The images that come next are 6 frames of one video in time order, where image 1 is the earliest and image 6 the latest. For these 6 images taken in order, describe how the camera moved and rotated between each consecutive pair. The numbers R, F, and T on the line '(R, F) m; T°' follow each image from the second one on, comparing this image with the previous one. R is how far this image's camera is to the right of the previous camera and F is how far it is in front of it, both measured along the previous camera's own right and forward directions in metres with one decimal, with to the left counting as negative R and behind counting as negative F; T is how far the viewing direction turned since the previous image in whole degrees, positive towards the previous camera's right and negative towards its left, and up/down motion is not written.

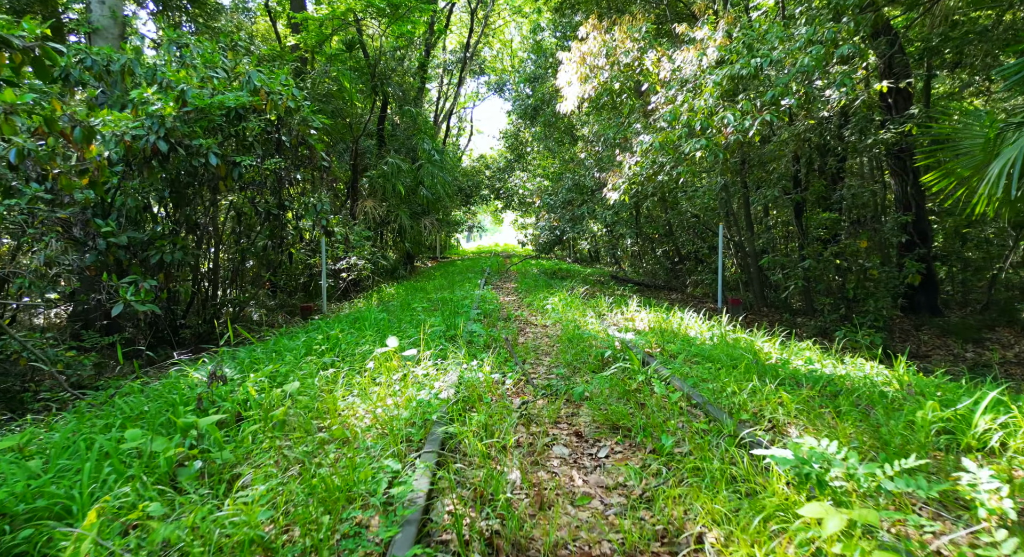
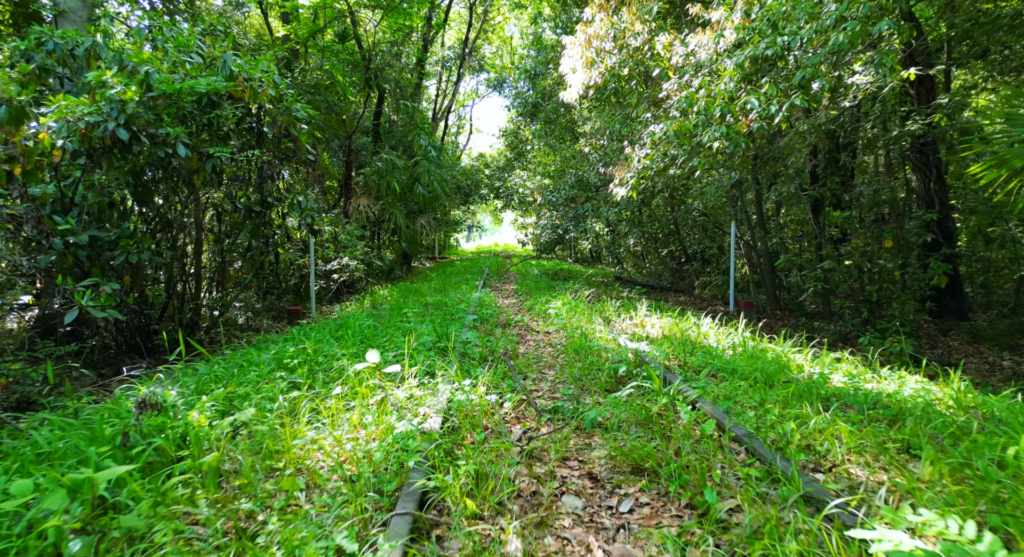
(0.0, +0.5) m; 0°
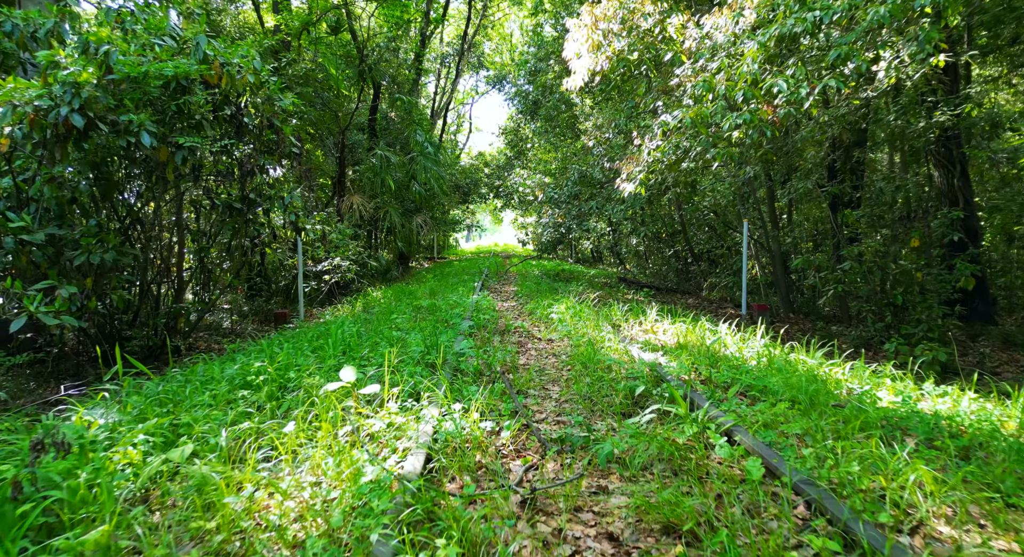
(0.0, +0.5) m; 0°
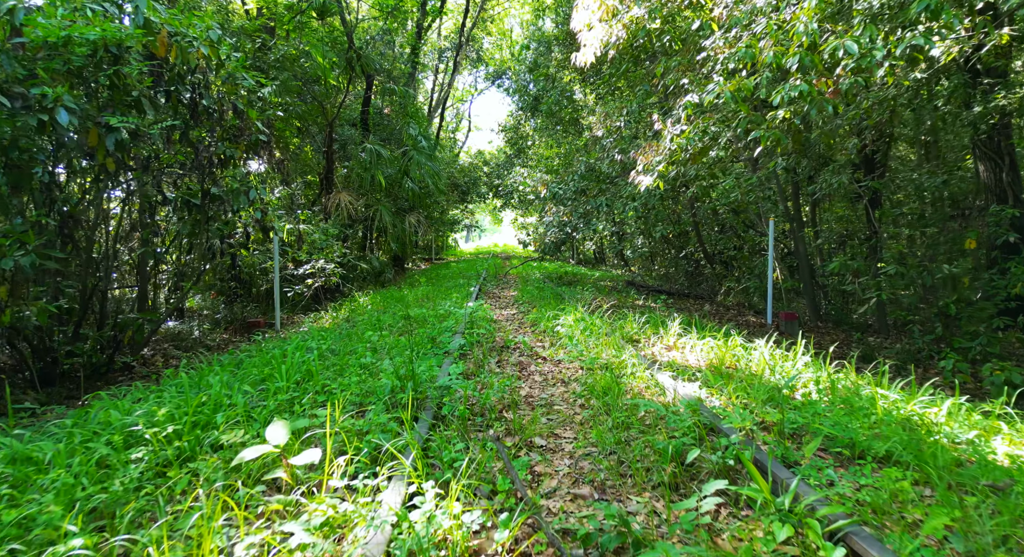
(0.0, +0.8) m; 0°
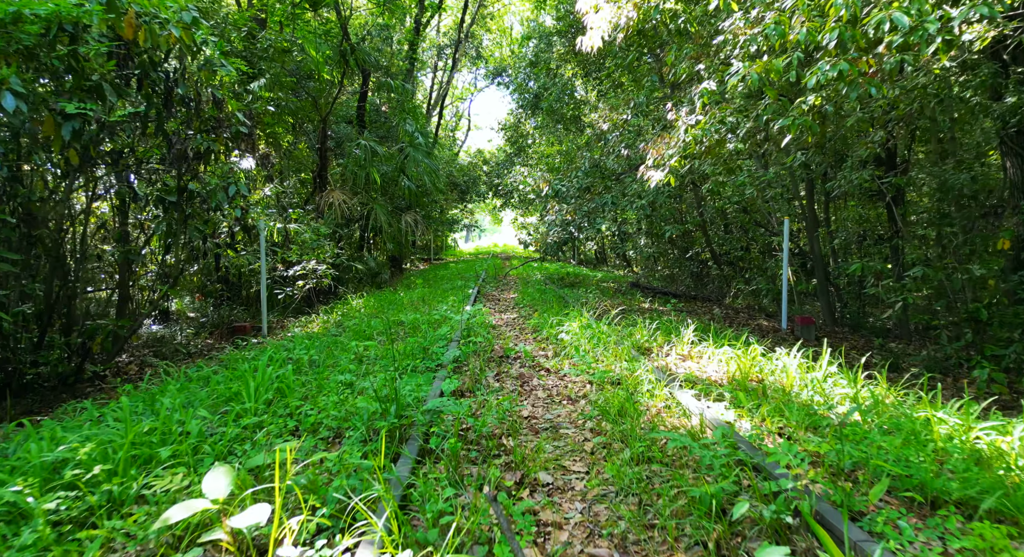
(0.0, +0.4) m; 0°
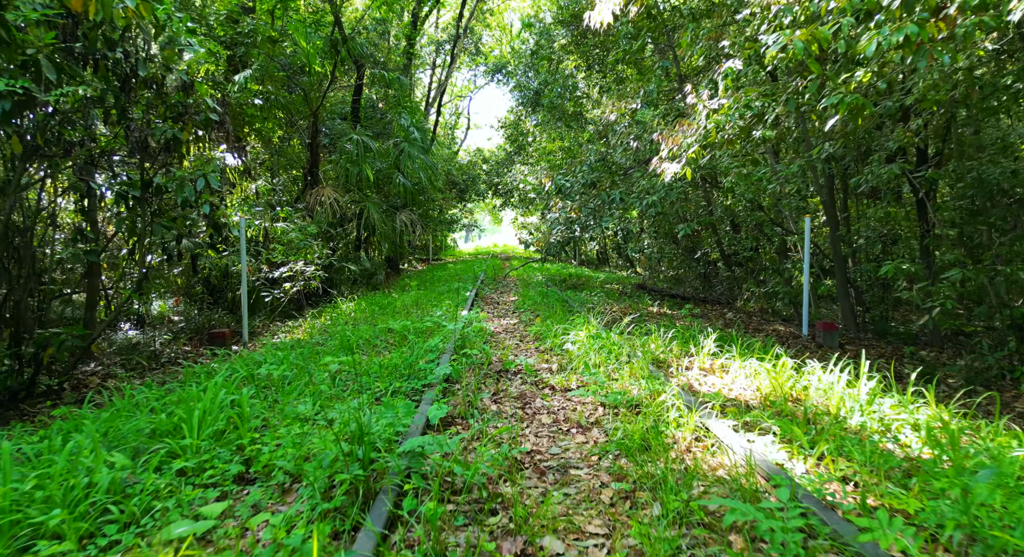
(0.0, +0.5) m; 0°
